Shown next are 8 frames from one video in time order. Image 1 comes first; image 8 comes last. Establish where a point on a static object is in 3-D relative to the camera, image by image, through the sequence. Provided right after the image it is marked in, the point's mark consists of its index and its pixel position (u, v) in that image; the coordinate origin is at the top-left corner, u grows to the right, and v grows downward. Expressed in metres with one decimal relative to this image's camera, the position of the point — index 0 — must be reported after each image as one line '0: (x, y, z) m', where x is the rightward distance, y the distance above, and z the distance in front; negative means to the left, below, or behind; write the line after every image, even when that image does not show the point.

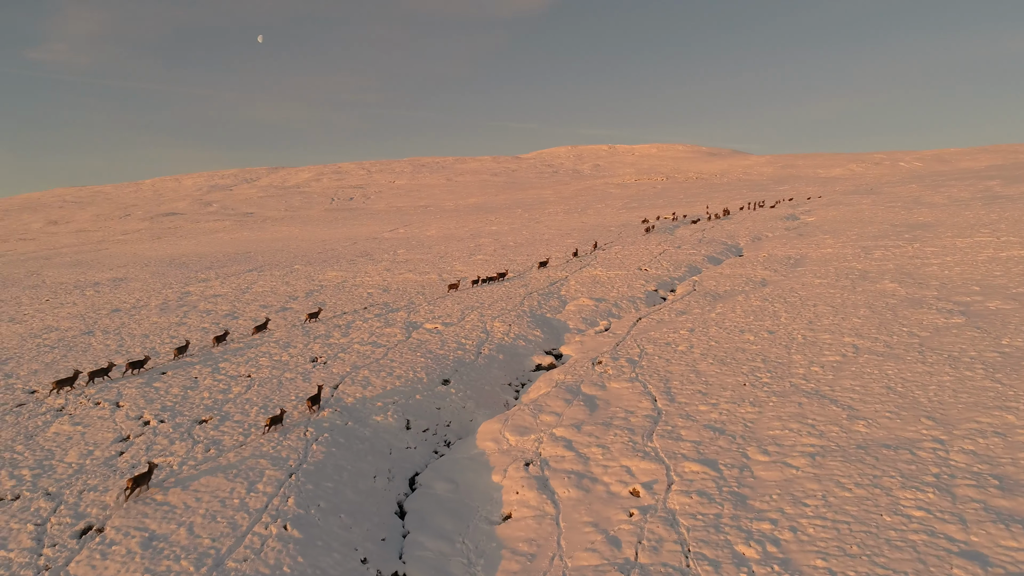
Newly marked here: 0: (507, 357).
0: (-0.1, -1.6, +16.3) m
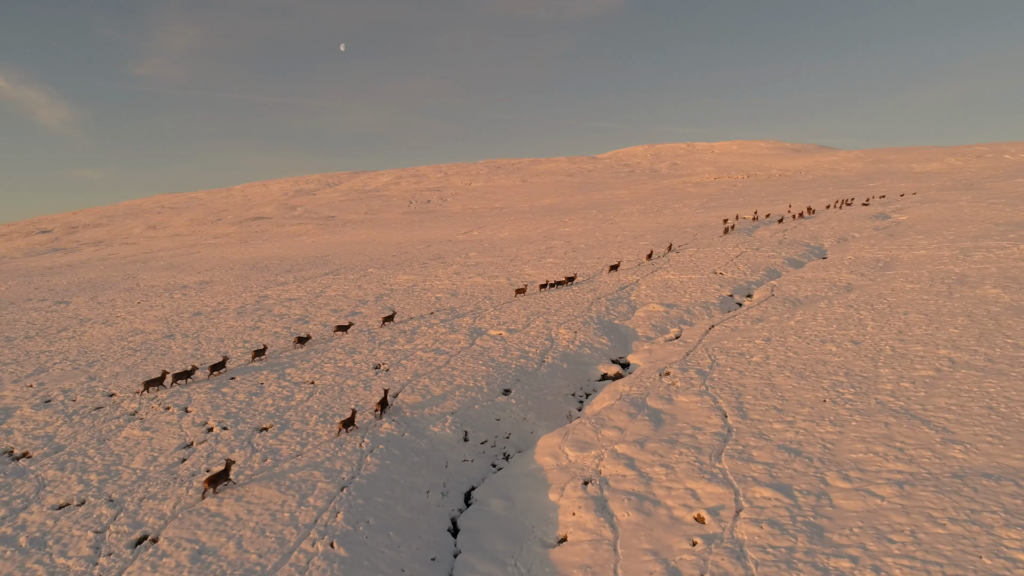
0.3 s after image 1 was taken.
0: (+1.3, -1.7, +15.8) m
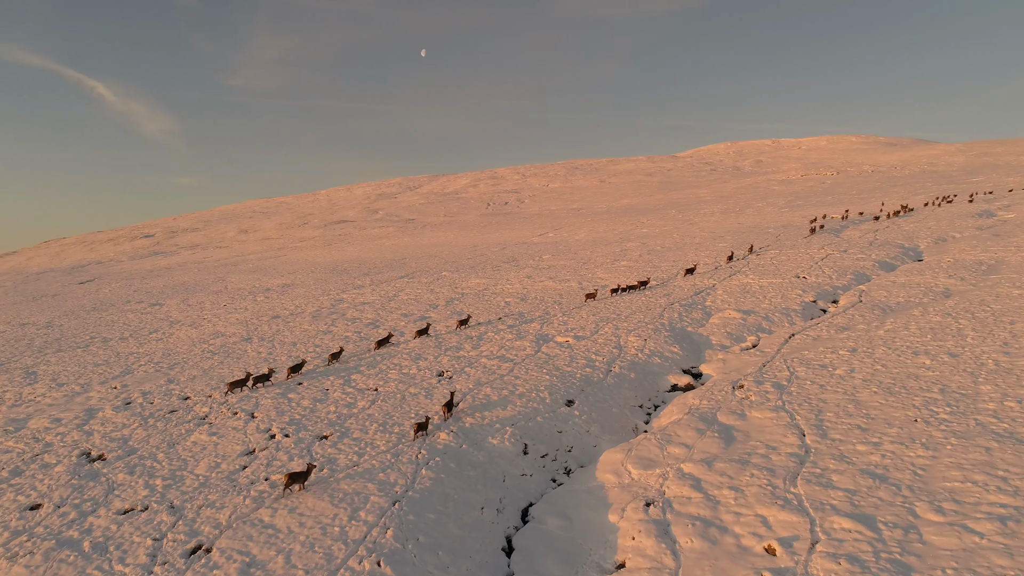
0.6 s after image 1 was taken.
0: (+2.7, -1.9, +15.2) m
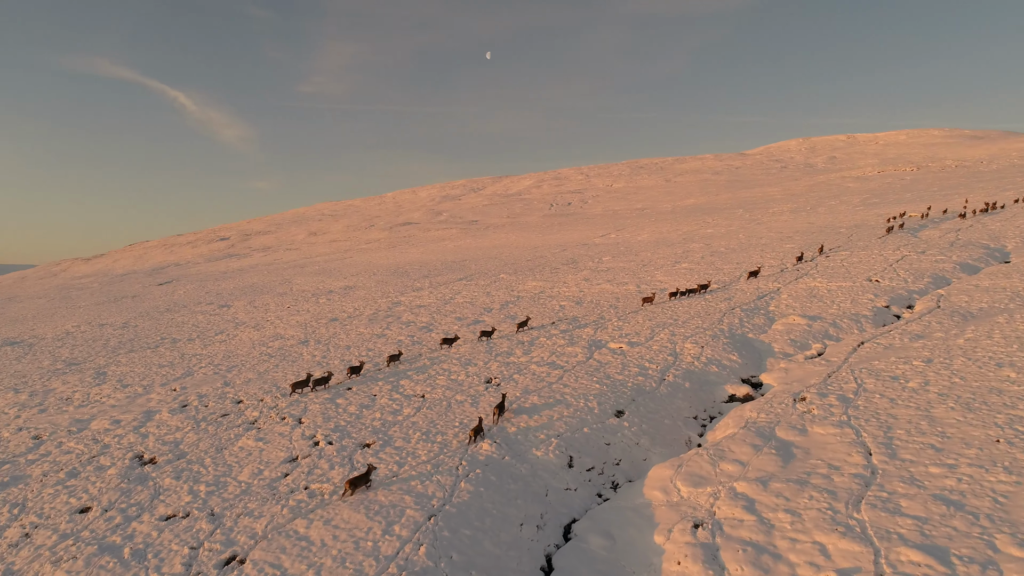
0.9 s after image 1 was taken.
0: (+3.7, -2.0, +14.5) m
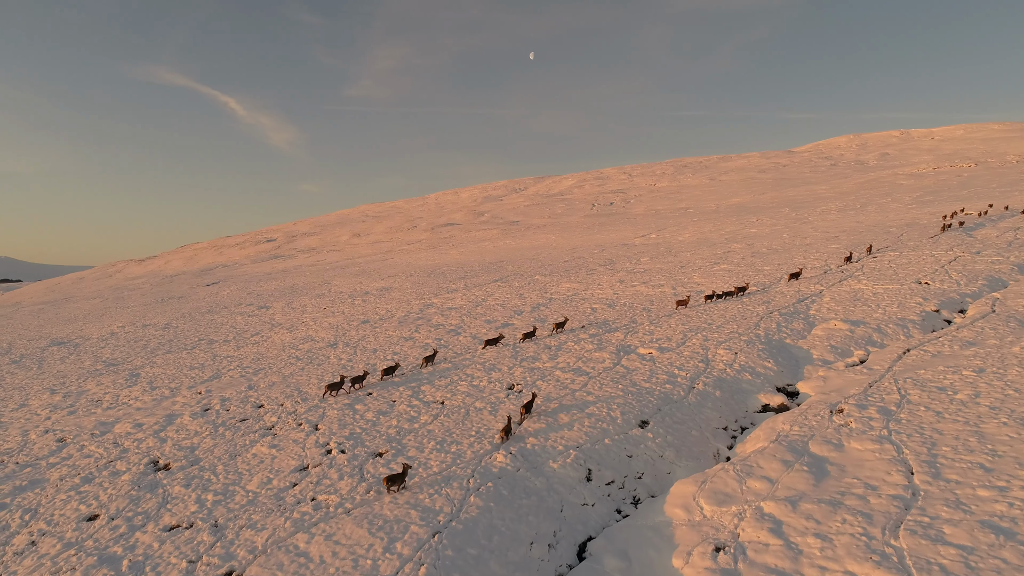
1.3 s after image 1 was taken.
0: (+4.1, -2.1, +13.8) m
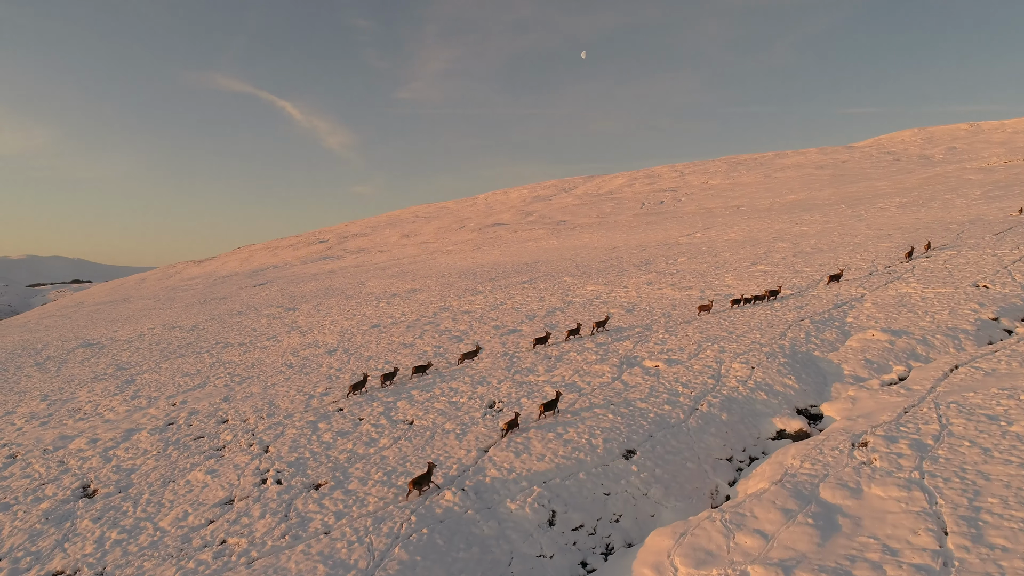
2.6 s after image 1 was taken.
0: (+3.7, -2.2, +11.9) m
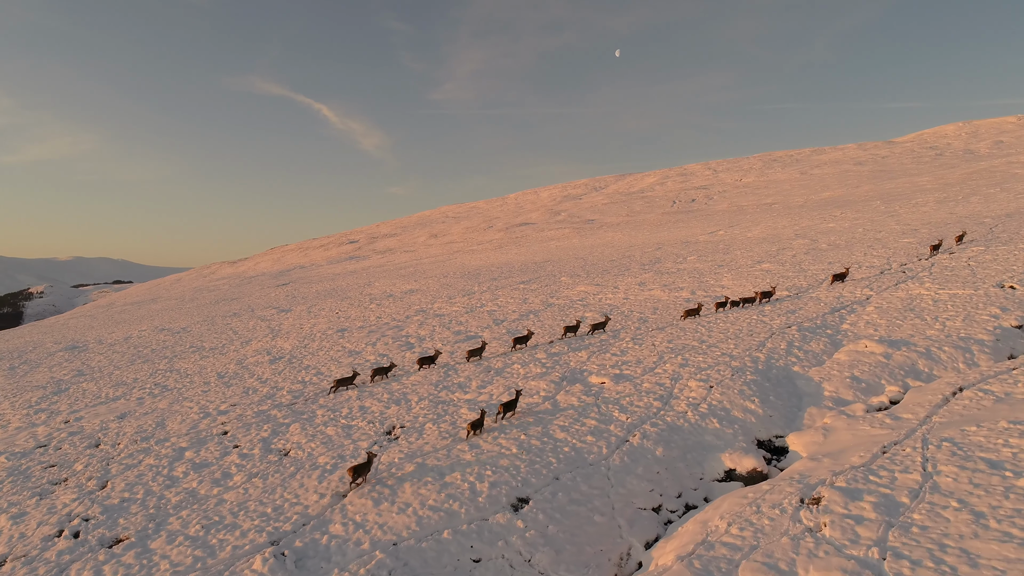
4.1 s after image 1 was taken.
0: (+2.2, -2.2, +9.6) m
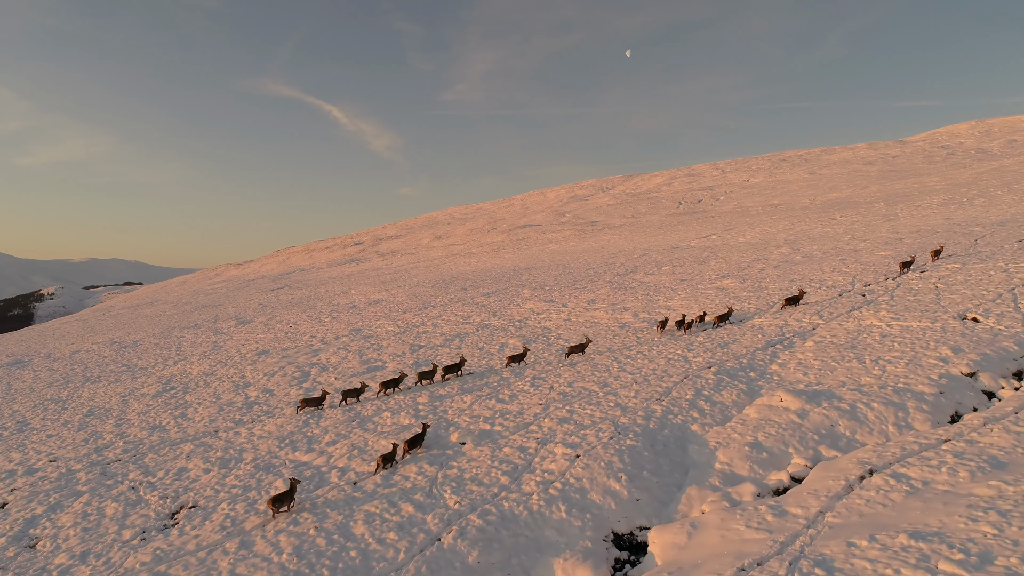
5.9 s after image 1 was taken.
0: (-0.2, -2.8, +7.5) m
